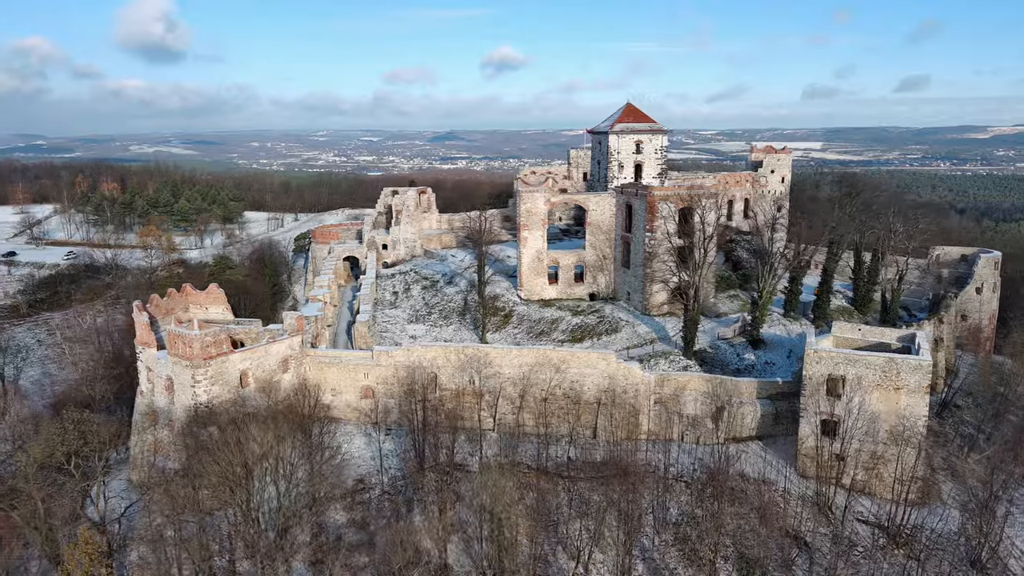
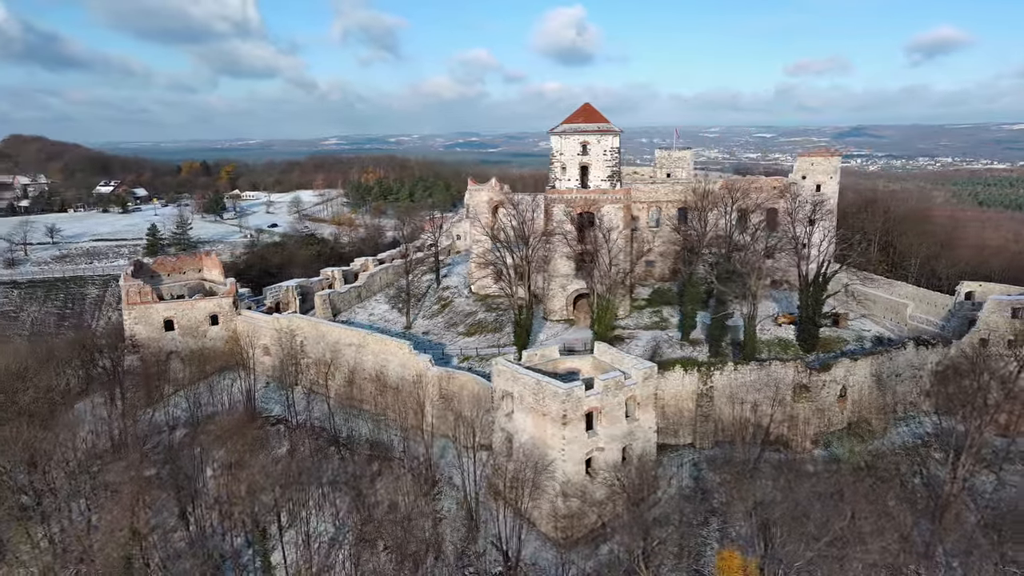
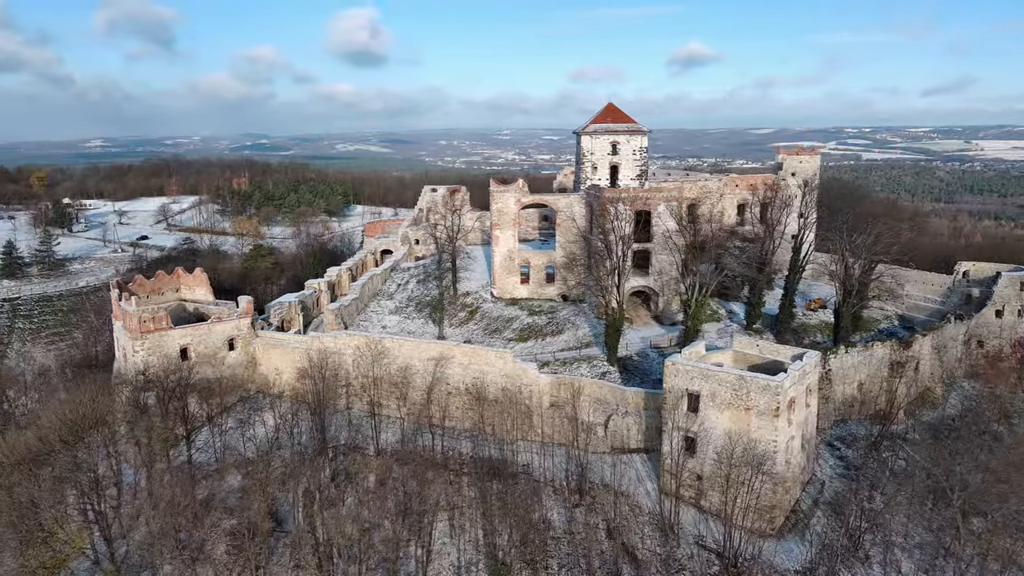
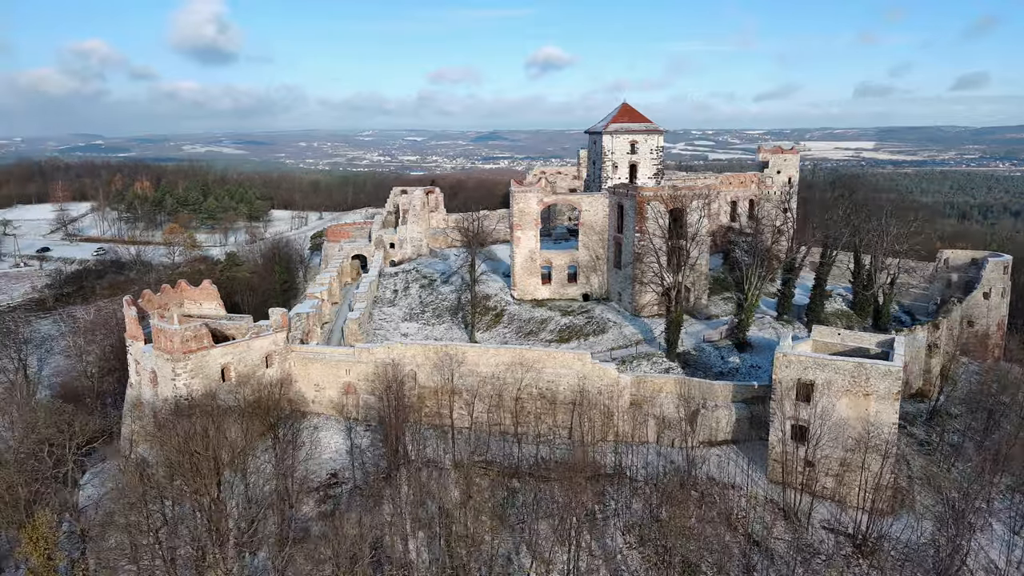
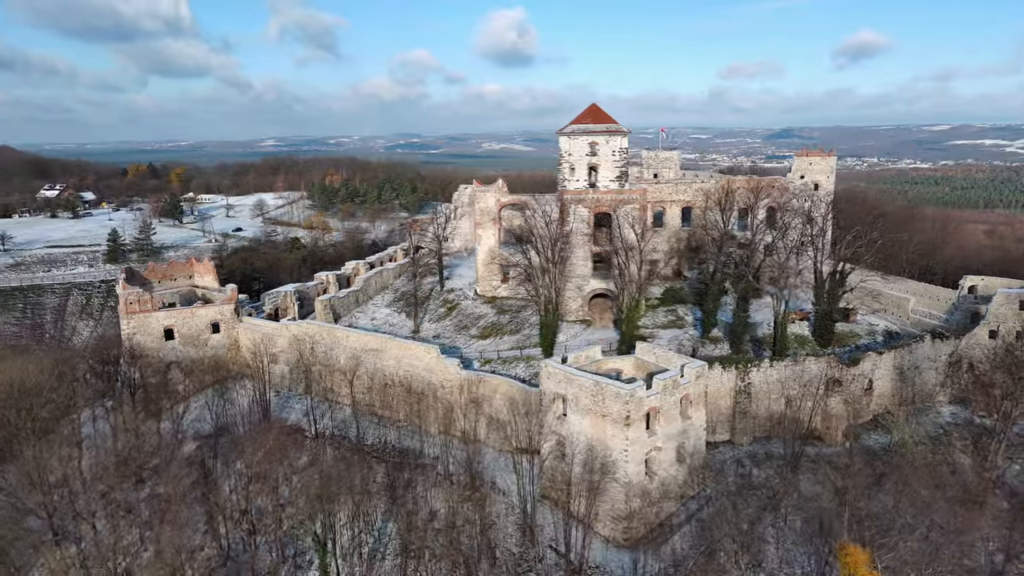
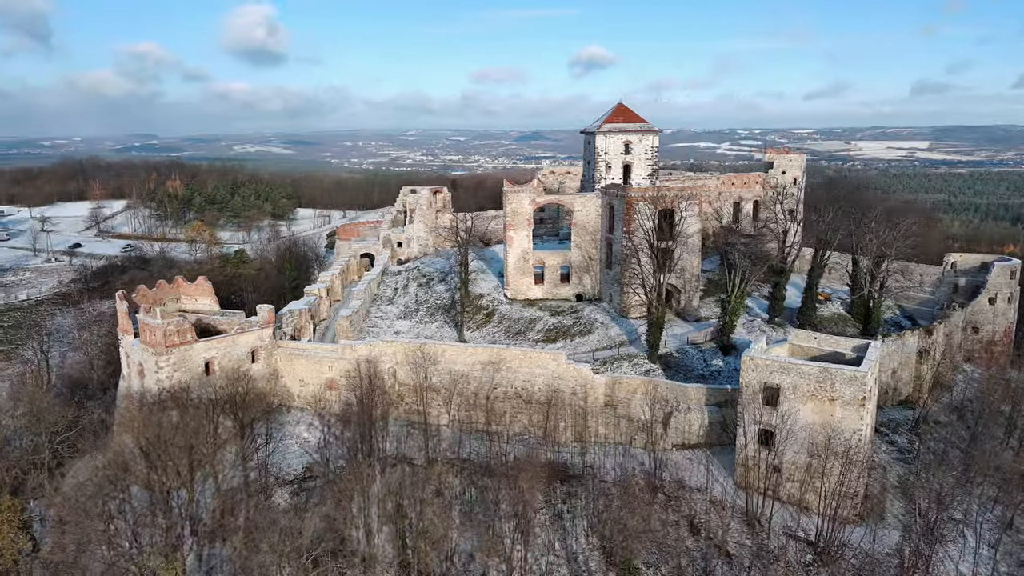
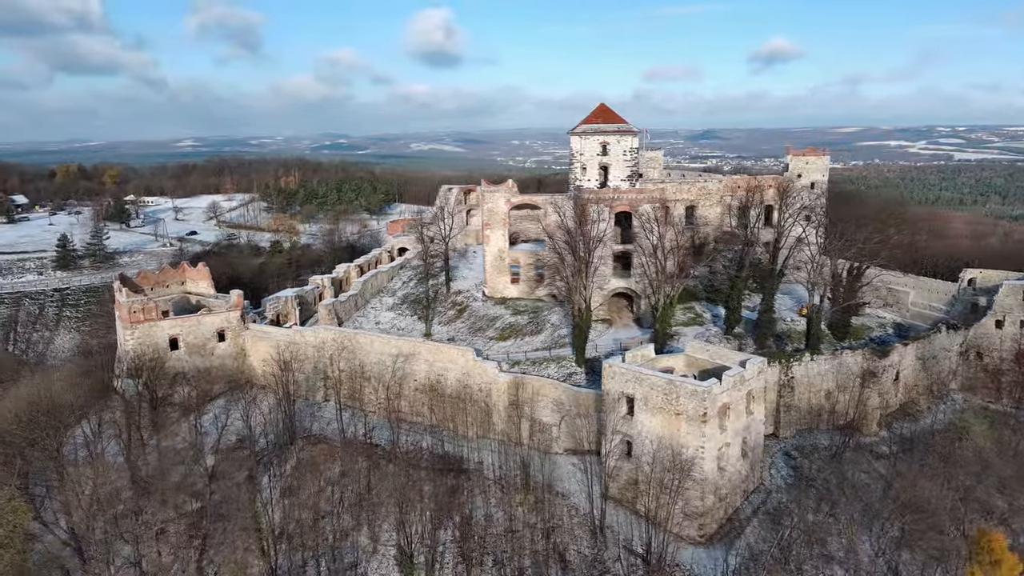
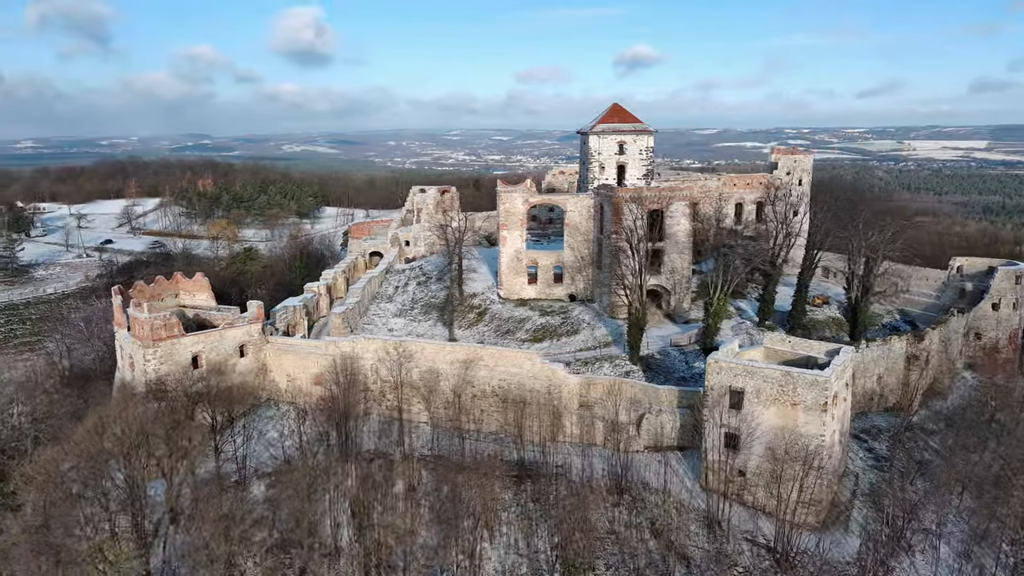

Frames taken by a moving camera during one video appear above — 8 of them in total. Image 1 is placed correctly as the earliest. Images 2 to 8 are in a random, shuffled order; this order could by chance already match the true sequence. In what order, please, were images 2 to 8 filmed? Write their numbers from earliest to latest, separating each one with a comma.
4, 6, 8, 3, 7, 5, 2
